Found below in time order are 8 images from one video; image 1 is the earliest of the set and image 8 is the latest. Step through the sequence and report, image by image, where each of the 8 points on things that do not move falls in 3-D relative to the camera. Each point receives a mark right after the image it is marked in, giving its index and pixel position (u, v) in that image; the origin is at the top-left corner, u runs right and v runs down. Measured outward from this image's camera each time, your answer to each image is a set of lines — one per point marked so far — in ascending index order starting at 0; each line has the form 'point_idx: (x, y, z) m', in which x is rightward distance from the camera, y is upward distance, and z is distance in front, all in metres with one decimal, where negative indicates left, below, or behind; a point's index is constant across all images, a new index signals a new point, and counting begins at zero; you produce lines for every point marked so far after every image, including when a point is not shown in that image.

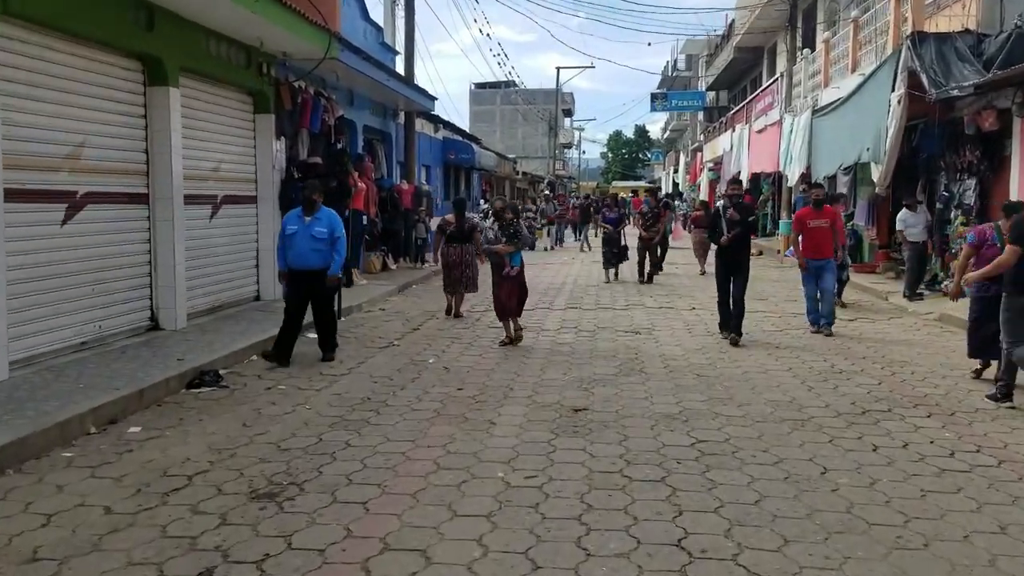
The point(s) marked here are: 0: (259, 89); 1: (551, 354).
0: (-2.9, +2.3, +10.7) m
1: (+0.3, -0.6, +8.1) m
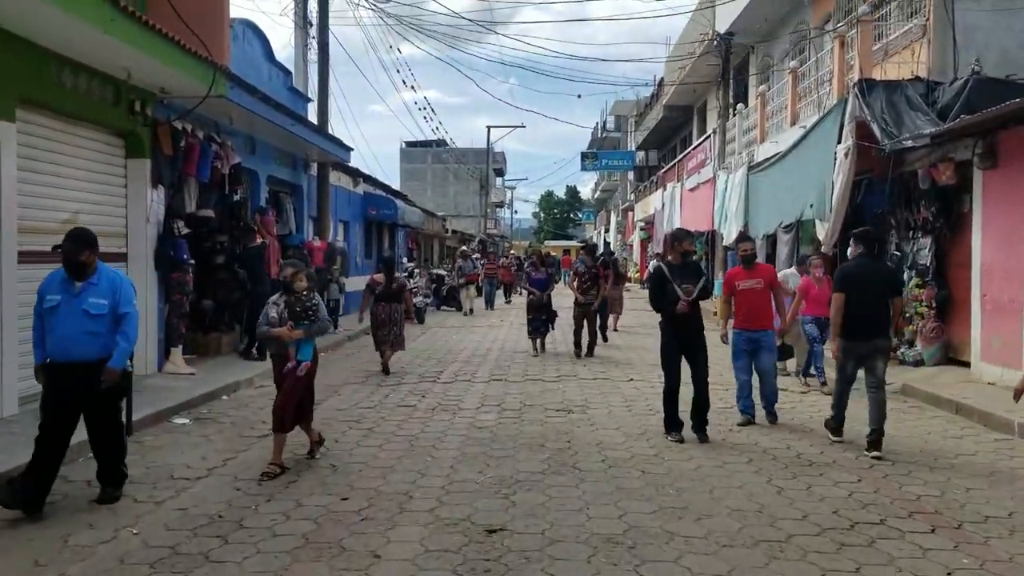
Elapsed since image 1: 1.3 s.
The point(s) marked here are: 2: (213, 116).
0: (-3.7, +1.5, +9.2) m
1: (-0.3, -1.1, +6.8) m
2: (-3.6, +2.1, +11.3) m
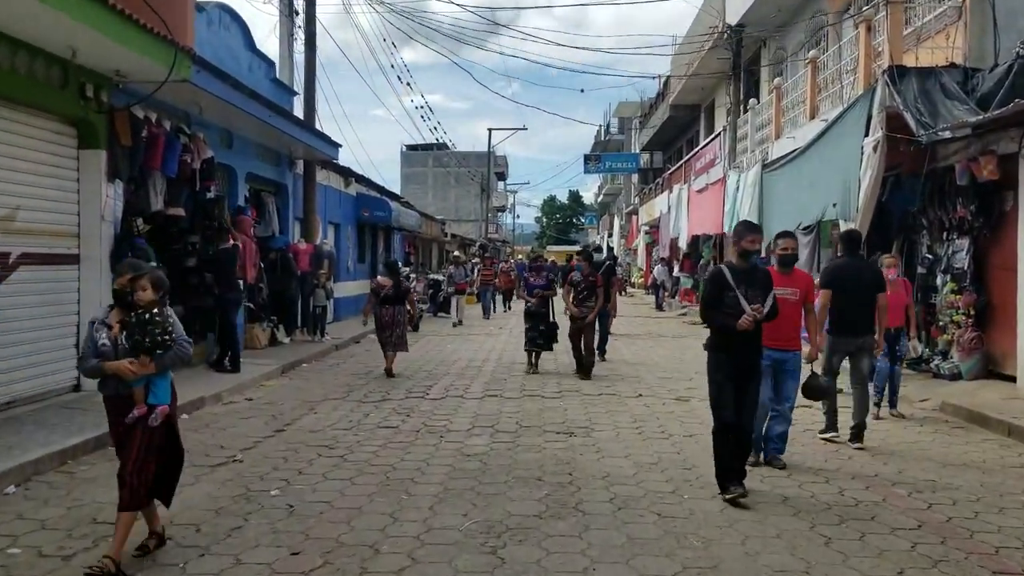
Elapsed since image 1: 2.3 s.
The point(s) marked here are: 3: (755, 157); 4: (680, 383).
0: (-3.8, +1.5, +8.3) m
1: (-0.4, -1.1, +5.8) m
2: (-3.7, +2.0, +10.4) m
3: (+4.3, +2.3, +16.7) m
4: (+1.8, -1.0, +10.3) m
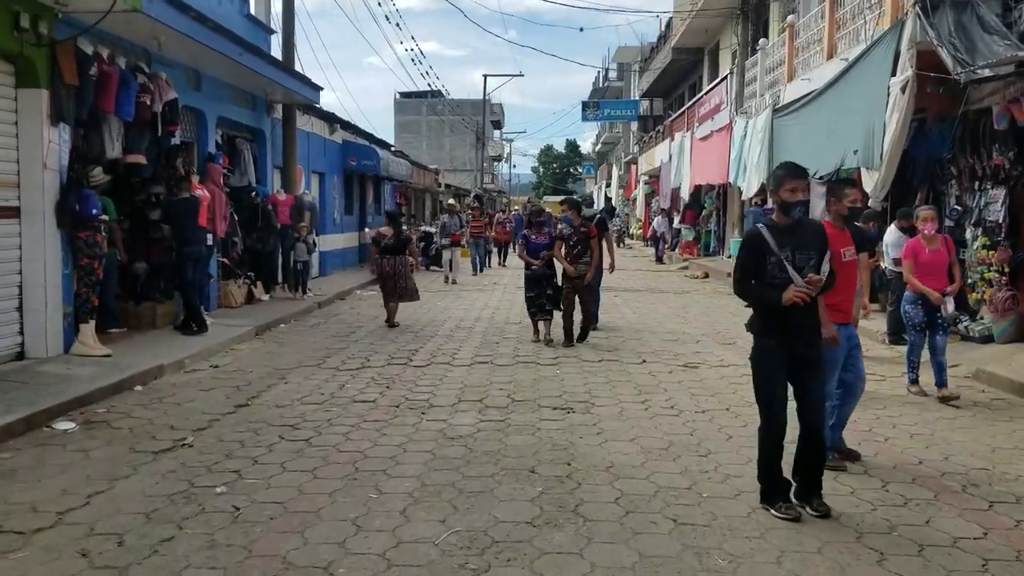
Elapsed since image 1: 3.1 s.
0: (-3.9, +1.8, +7.3) m
1: (-0.4, -0.9, +5.0) m
2: (-3.7, +2.5, +9.4) m
3: (+4.2, +3.1, +15.7) m
4: (+1.8, -0.6, +9.5) m
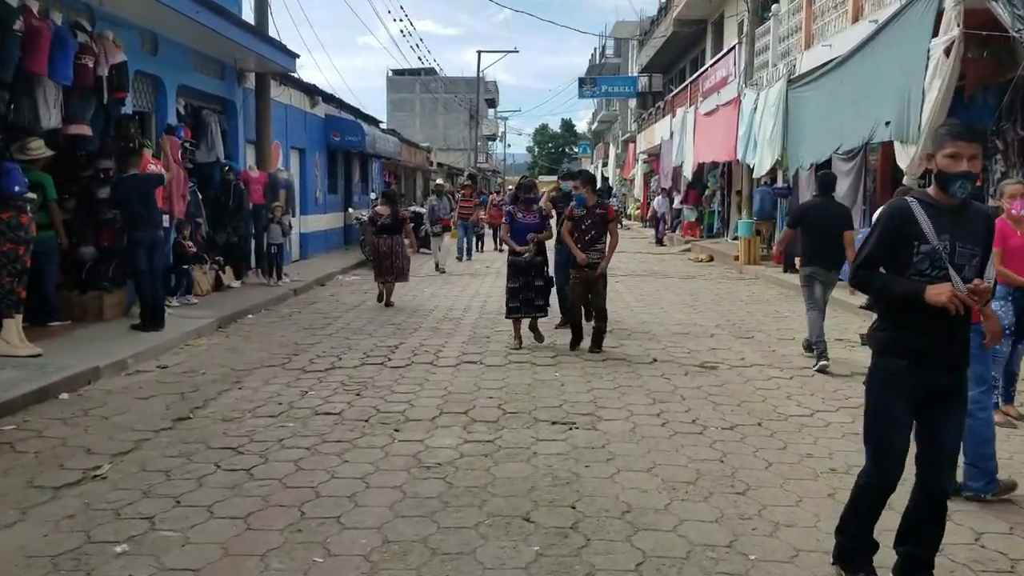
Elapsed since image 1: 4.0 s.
0: (-3.9, +1.9, +6.2) m
1: (-0.5, -0.9, +3.9) m
2: (-3.8, +2.6, +8.2) m
3: (+4.1, +3.4, +14.6) m
4: (+1.7, -0.5, +8.4) m
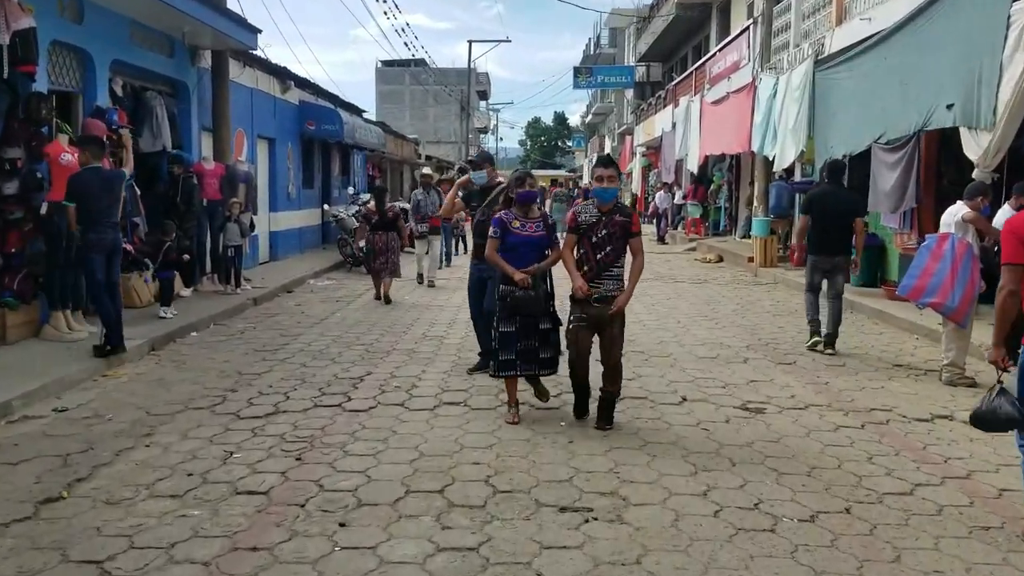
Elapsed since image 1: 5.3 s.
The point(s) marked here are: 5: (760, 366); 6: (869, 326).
0: (-3.9, +1.8, +4.6) m
1: (-0.5, -1.1, +2.4) m
2: (-3.9, +2.5, +6.7) m
3: (+4.0, +3.3, +13.1) m
4: (+1.6, -0.6, +6.9) m
5: (+1.9, -0.6, +7.1) m
6: (+3.6, -0.4, +9.5) m
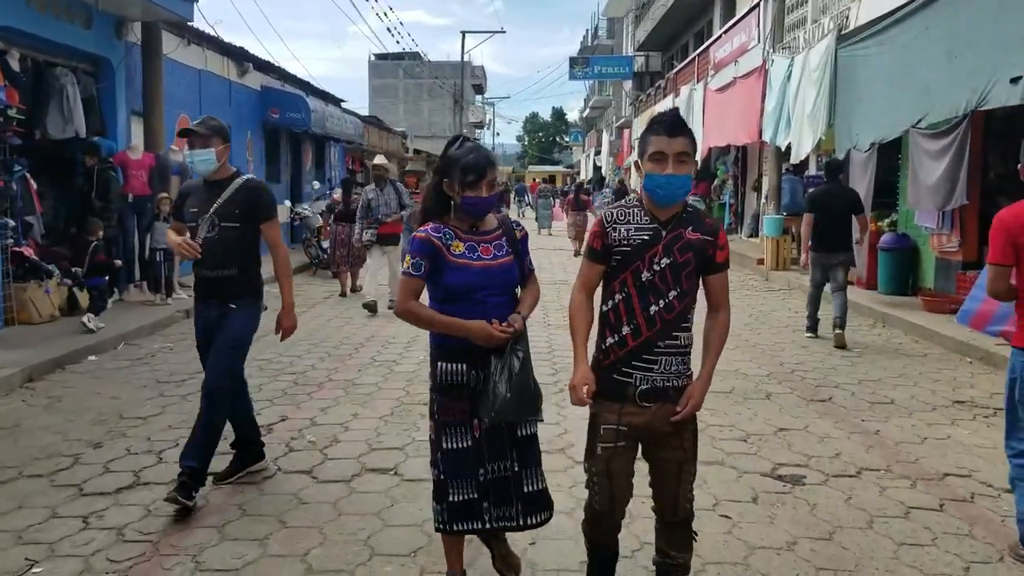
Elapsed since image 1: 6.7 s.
0: (-4.2, +1.6, +3.1) m
1: (-0.7, -1.2, +0.9) m
2: (-4.1, +2.3, +5.1) m
3: (+3.8, +3.2, +11.6) m
4: (+1.4, -0.7, +5.4) m
5: (+1.6, -0.7, +5.6) m
6: (+3.4, -0.5, +8.0) m
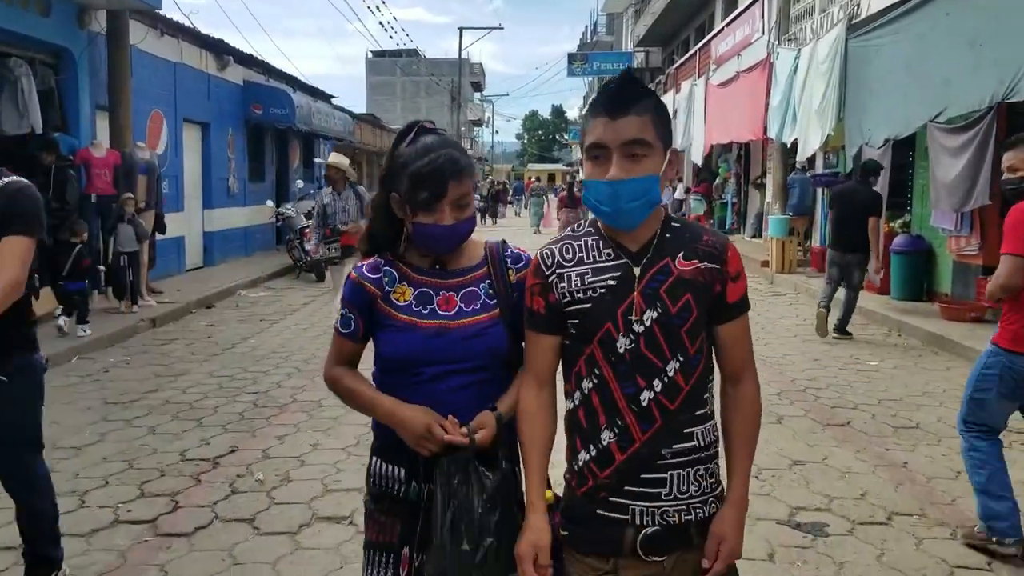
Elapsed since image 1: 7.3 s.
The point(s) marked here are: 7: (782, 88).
0: (-4.3, +1.6, +2.5) m
1: (-0.8, -1.3, +0.3) m
2: (-4.2, +2.3, +4.5) m
3: (+3.7, +3.1, +11.0) m
4: (+1.3, -0.8, +4.8) m
5: (+1.5, -0.8, +5.0) m
6: (+3.3, -0.5, +7.4) m
7: (+3.4, +2.5, +11.7) m
